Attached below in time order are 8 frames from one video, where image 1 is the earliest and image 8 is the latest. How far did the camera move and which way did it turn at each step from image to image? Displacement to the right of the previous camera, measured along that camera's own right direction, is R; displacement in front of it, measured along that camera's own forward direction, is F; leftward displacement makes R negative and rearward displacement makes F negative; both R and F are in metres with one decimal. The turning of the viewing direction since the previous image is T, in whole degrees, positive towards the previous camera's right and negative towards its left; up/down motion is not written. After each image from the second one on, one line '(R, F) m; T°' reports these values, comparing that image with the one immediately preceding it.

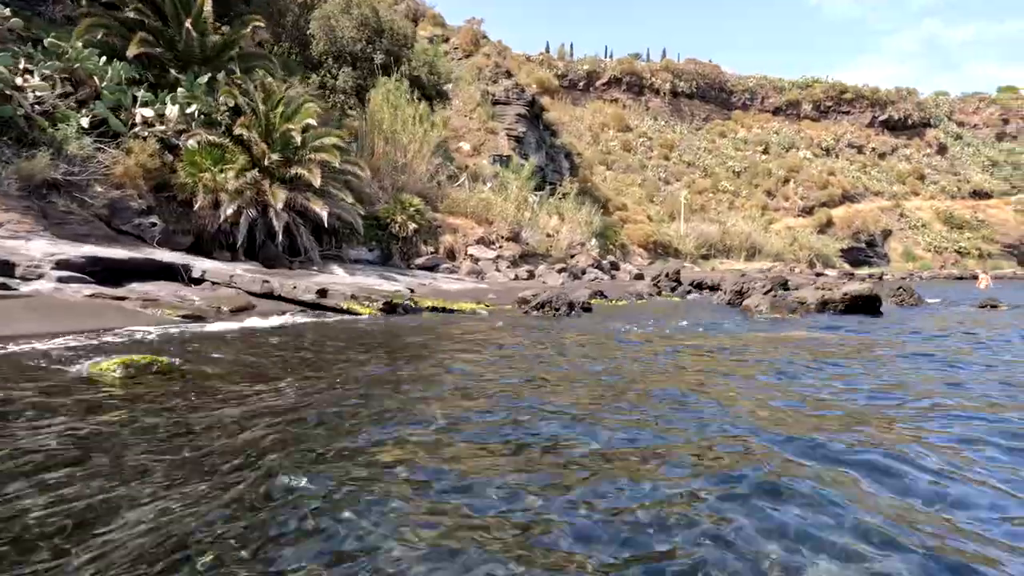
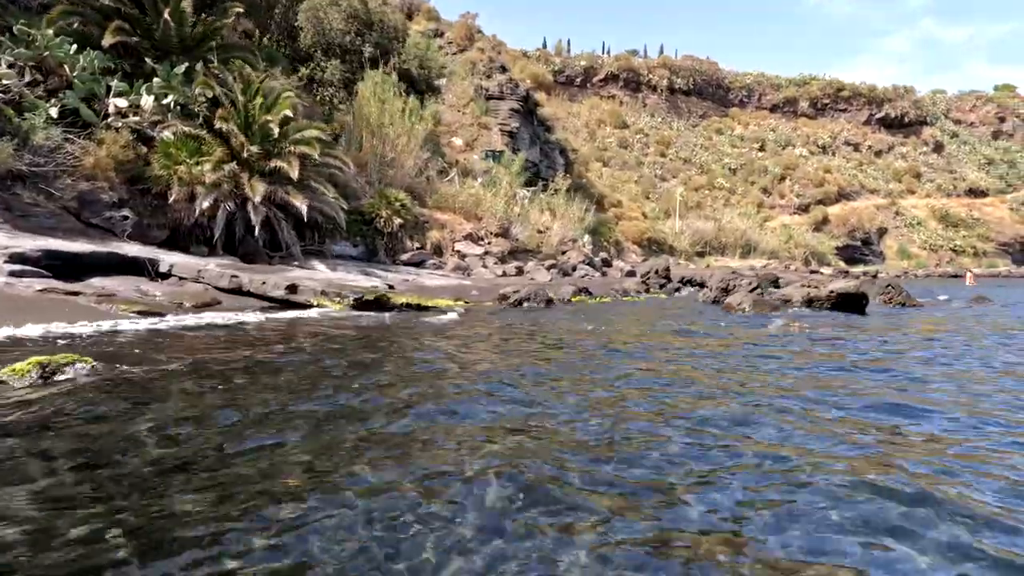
(+0.4, +0.3) m; 0°
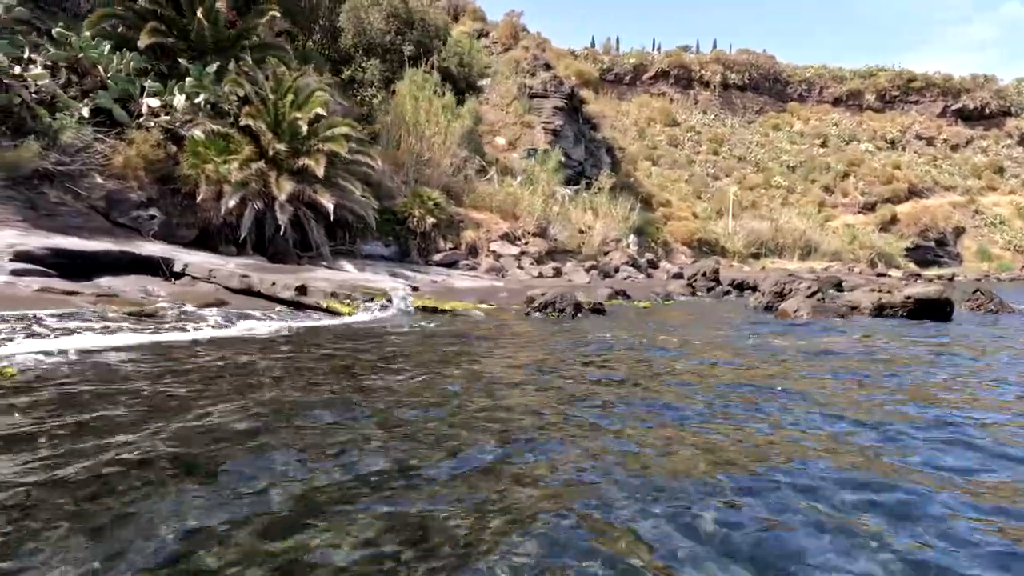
(+0.4, +0.9) m; -5°
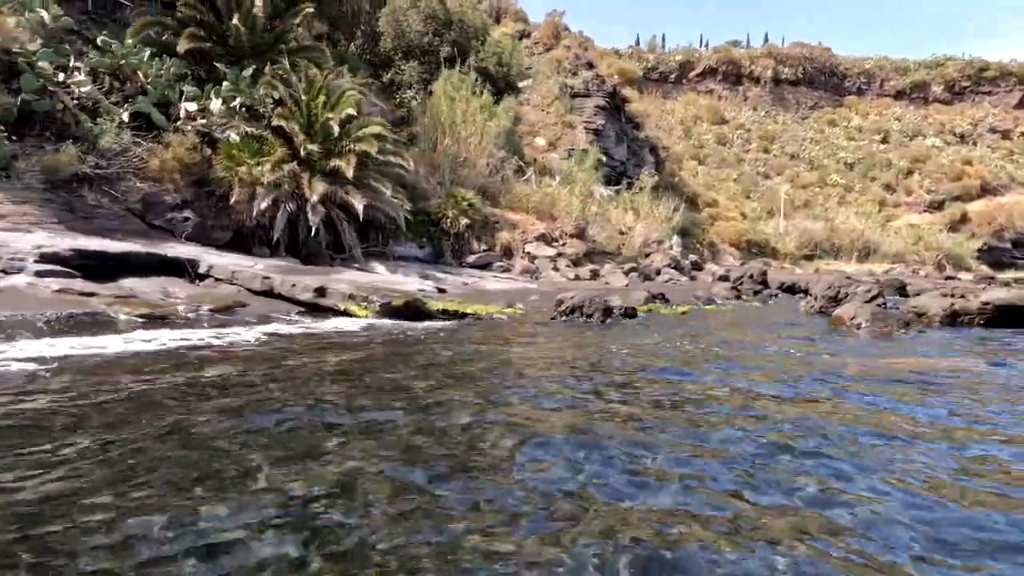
(+0.3, +0.5) m; -5°
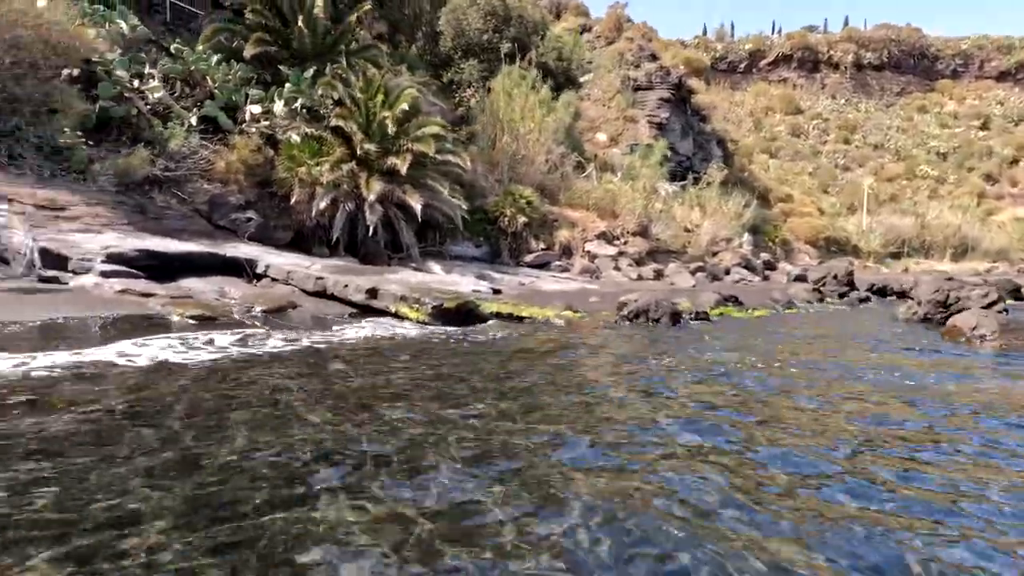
(0.0, +0.5) m; -6°
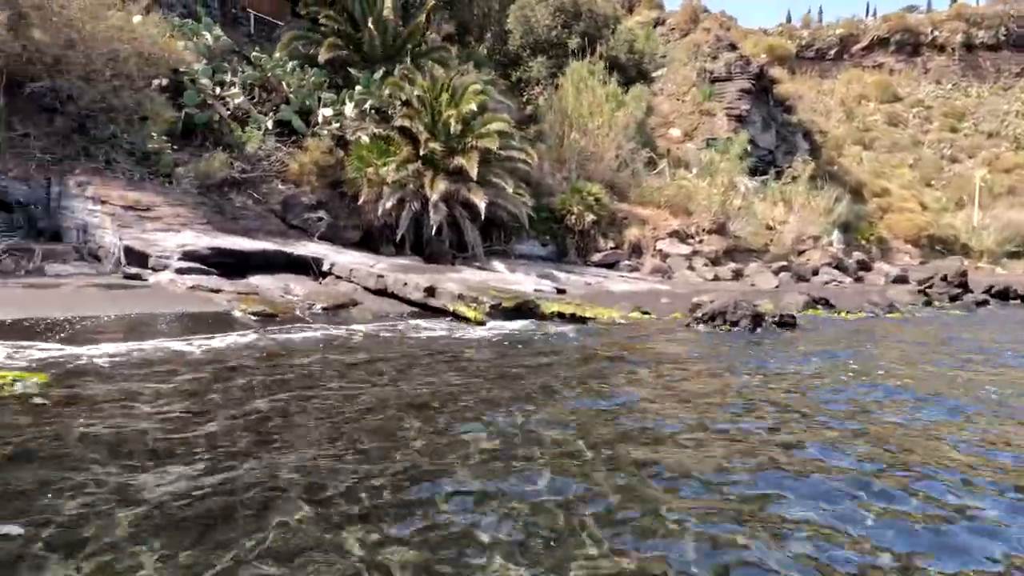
(+0.1, +0.4) m; -7°
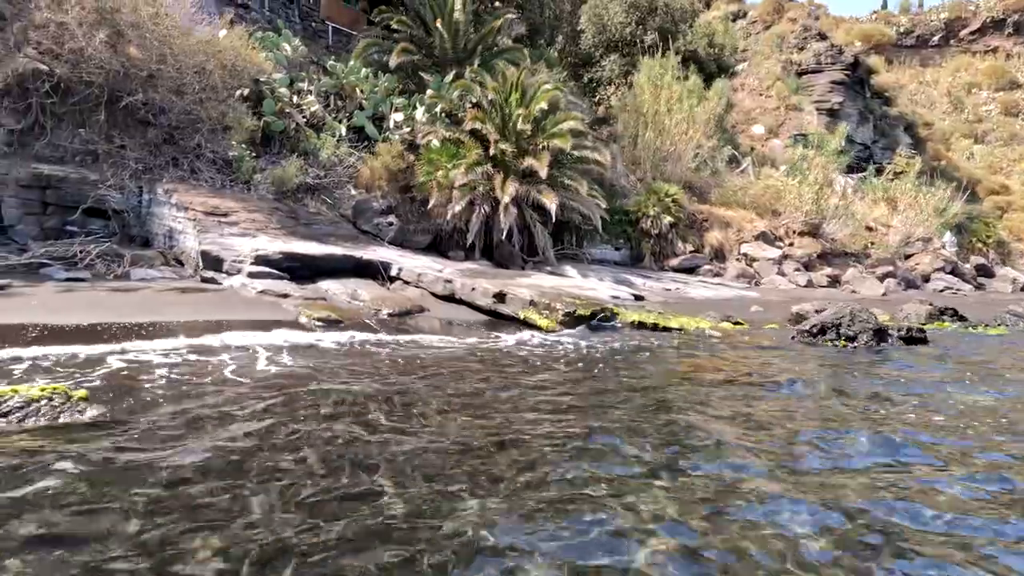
(-0.1, +0.6) m; -7°
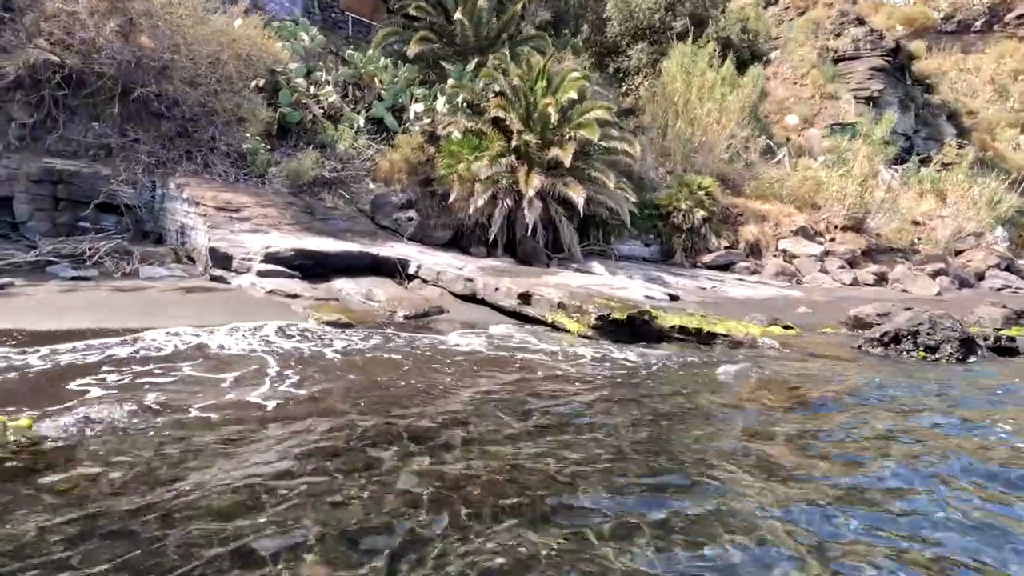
(-0.1, +0.6) m; -2°
